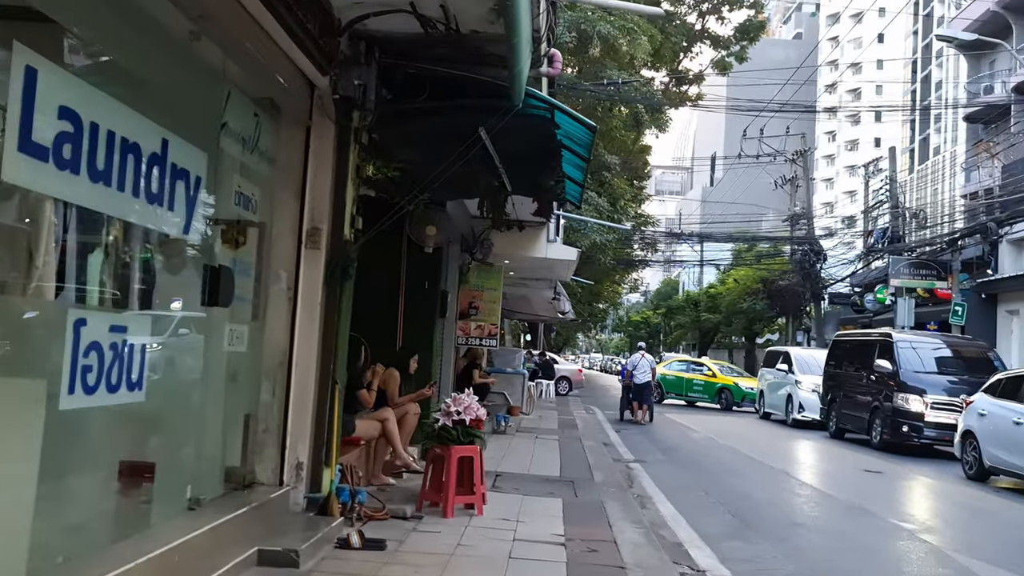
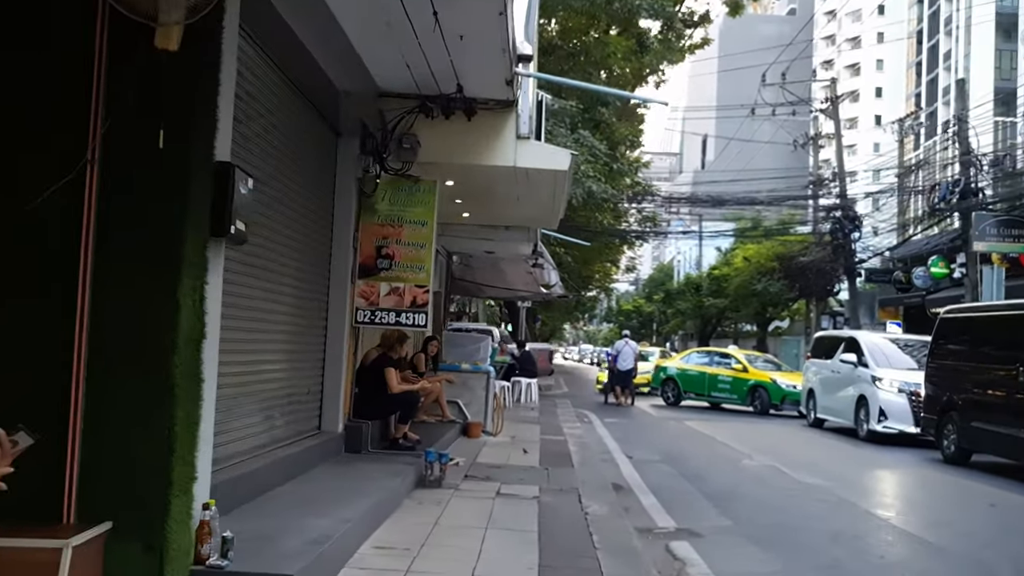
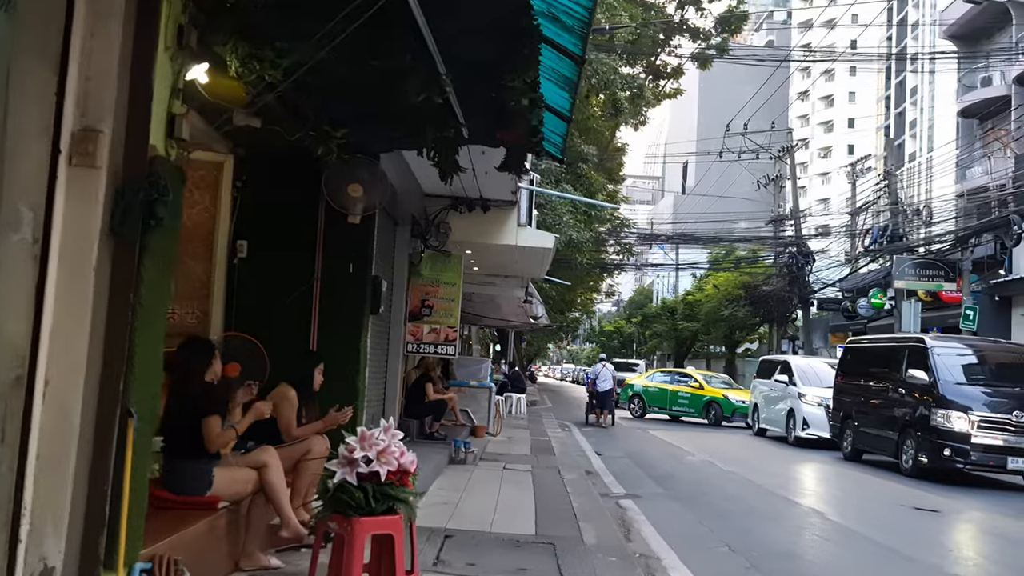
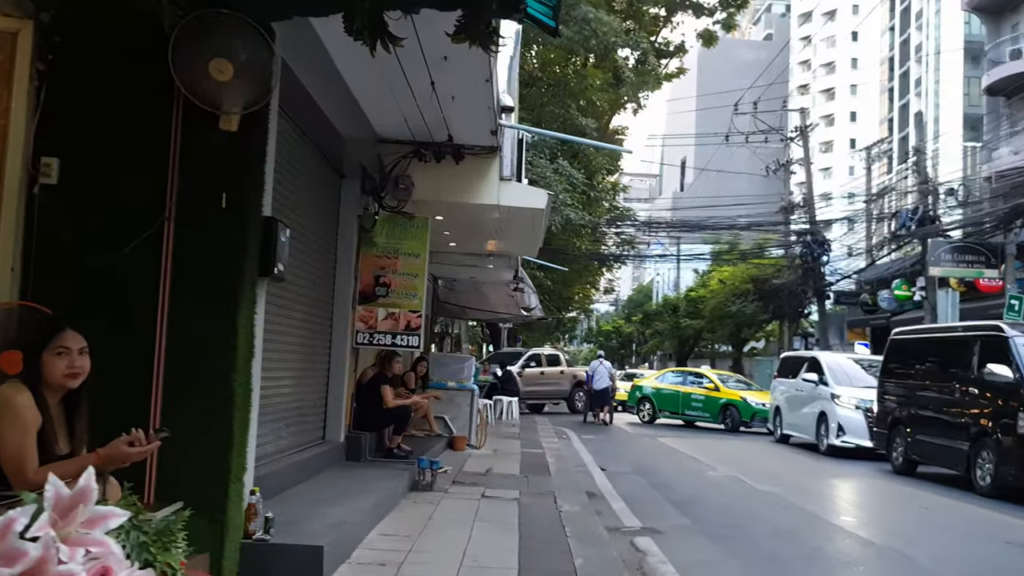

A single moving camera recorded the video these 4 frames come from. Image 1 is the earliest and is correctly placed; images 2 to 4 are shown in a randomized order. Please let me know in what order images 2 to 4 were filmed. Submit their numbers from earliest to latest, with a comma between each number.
3, 4, 2
